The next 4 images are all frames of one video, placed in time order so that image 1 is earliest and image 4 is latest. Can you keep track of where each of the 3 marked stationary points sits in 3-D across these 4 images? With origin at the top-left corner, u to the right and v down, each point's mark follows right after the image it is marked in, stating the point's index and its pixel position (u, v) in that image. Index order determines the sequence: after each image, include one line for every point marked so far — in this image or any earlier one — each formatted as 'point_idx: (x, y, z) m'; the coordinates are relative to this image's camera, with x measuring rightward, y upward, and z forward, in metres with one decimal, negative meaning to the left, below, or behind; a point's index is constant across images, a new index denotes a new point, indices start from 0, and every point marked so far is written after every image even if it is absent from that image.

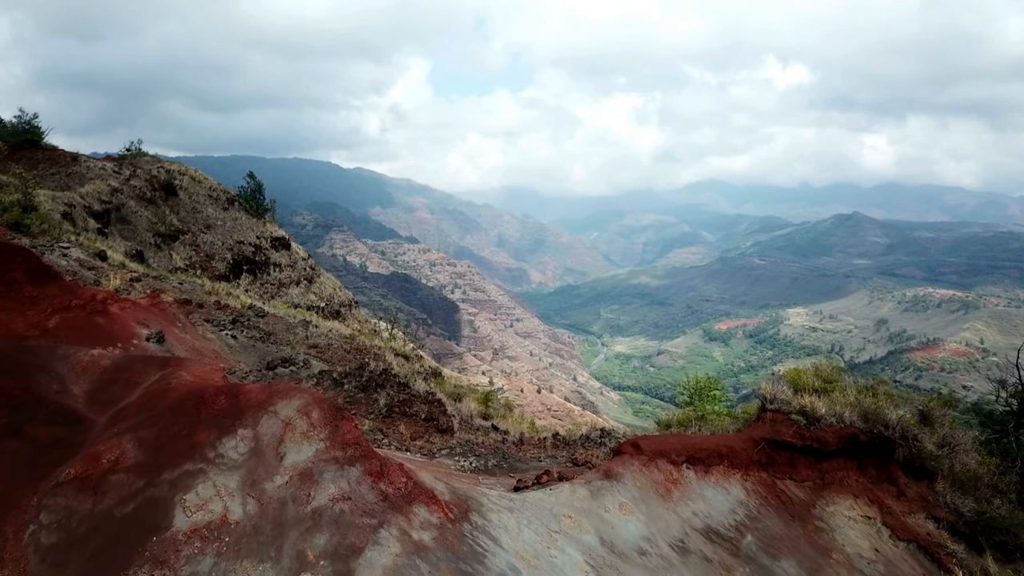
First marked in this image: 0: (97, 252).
0: (-15.3, +1.3, +19.0) m
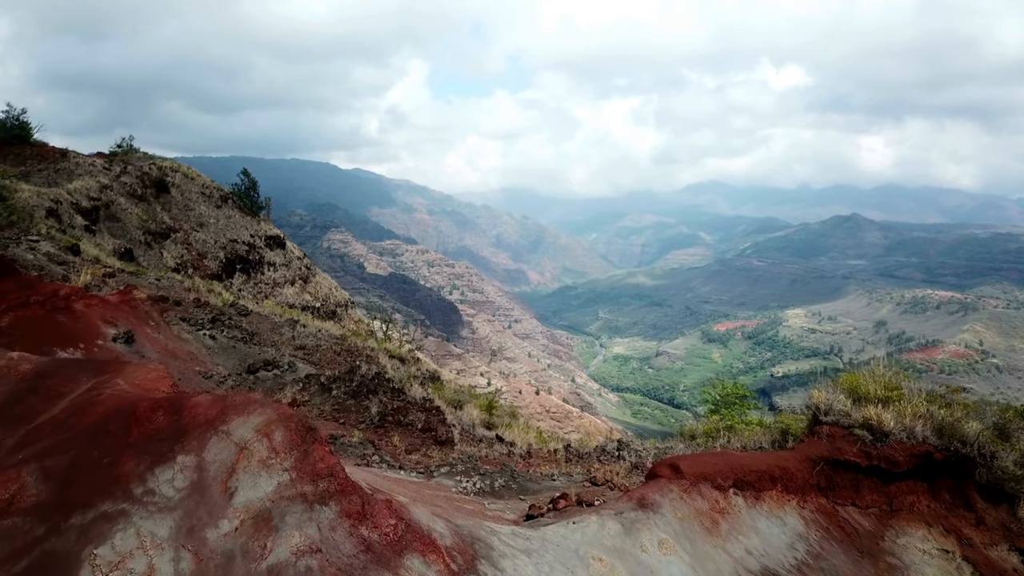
0: (-15.3, +1.4, +17.6) m
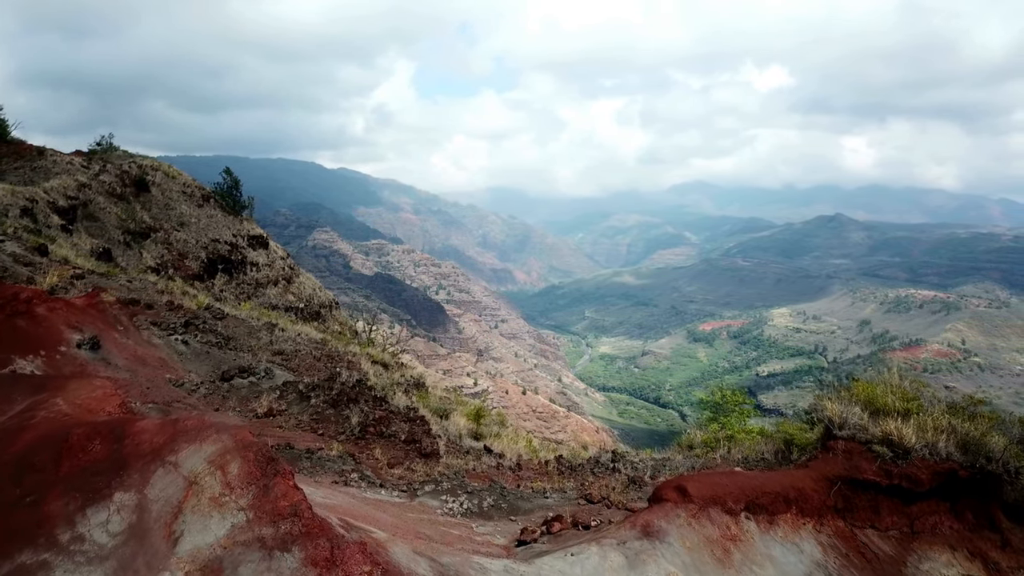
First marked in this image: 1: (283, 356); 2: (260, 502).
0: (-15.6, +1.4, +16.7) m
1: (-6.5, -1.9, +14.3) m
2: (-1.9, -1.6, +3.9) m
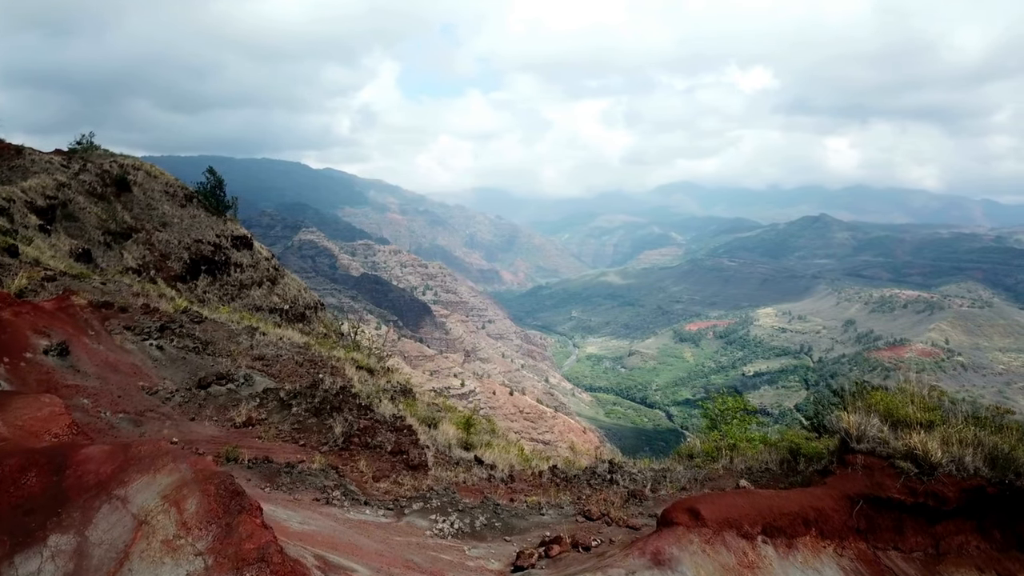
0: (-15.9, +1.3, +15.9) m
1: (-6.7, -2.0, +13.7) m
2: (-1.9, -1.7, +3.3) m
